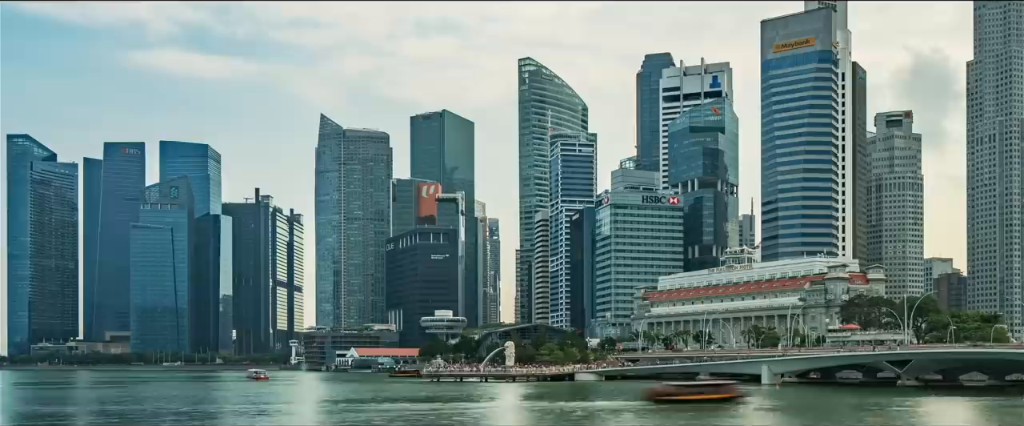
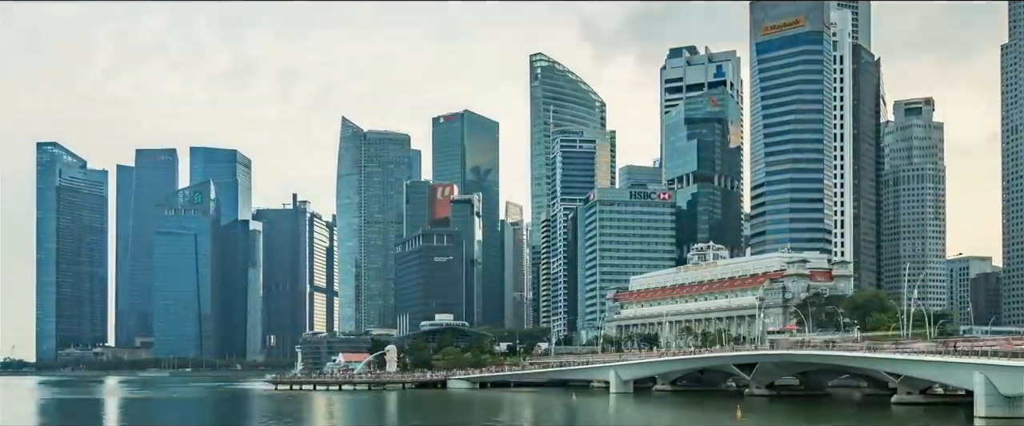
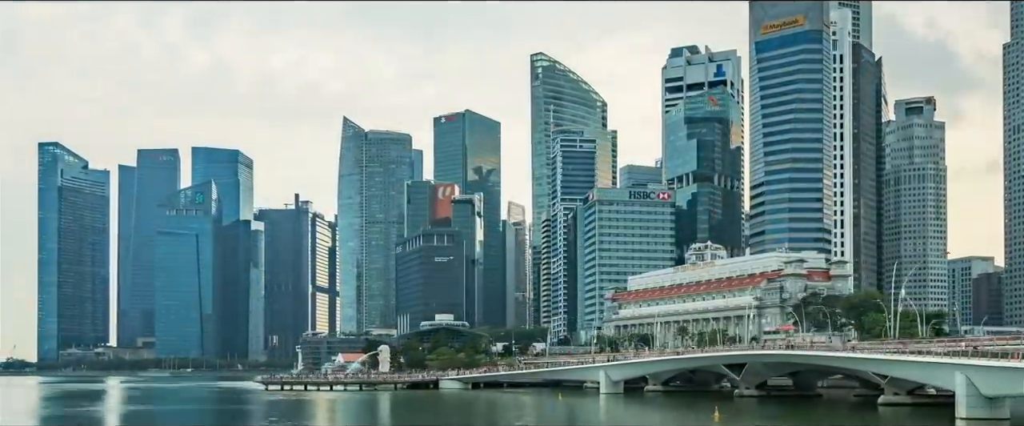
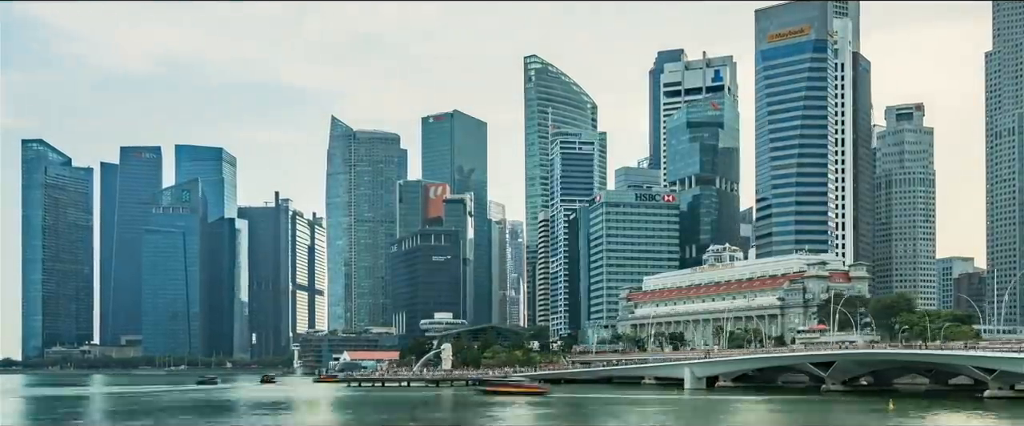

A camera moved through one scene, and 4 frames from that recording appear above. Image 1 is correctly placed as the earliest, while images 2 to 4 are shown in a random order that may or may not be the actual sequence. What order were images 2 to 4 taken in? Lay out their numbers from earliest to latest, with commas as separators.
4, 2, 3
